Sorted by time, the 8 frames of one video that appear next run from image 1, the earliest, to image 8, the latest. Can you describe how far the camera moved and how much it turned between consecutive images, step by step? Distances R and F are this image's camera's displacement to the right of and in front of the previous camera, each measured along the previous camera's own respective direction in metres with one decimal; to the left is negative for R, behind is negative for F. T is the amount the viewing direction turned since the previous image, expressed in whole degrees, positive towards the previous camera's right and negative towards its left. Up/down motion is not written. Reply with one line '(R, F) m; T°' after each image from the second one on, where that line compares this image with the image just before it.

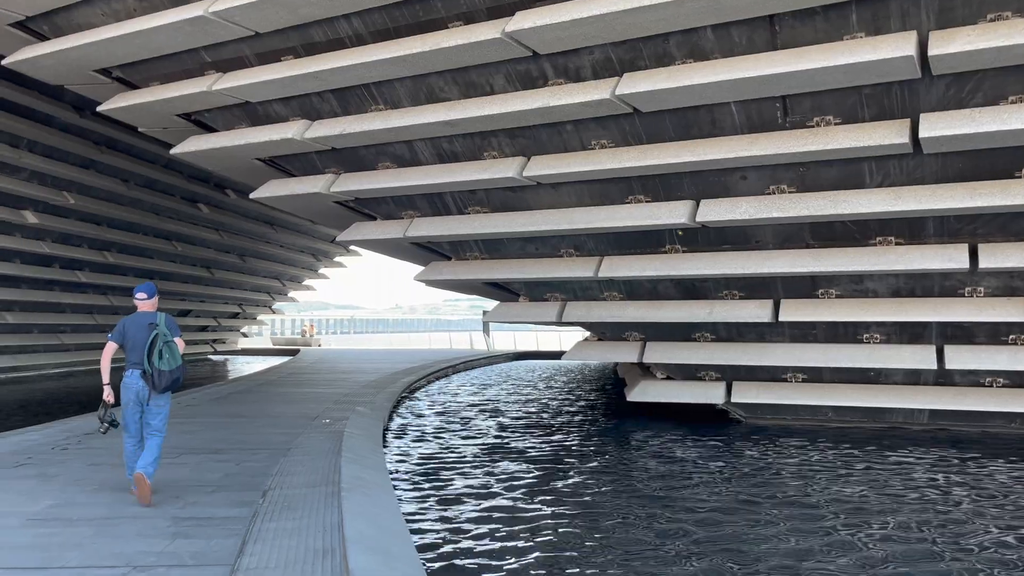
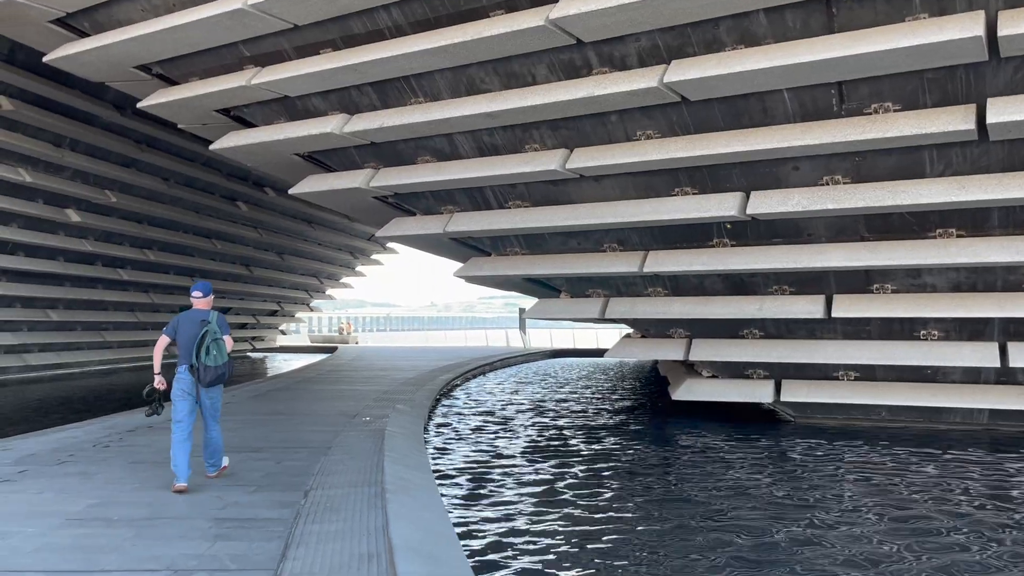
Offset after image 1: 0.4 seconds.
(-0.1, +0.2) m; -2°
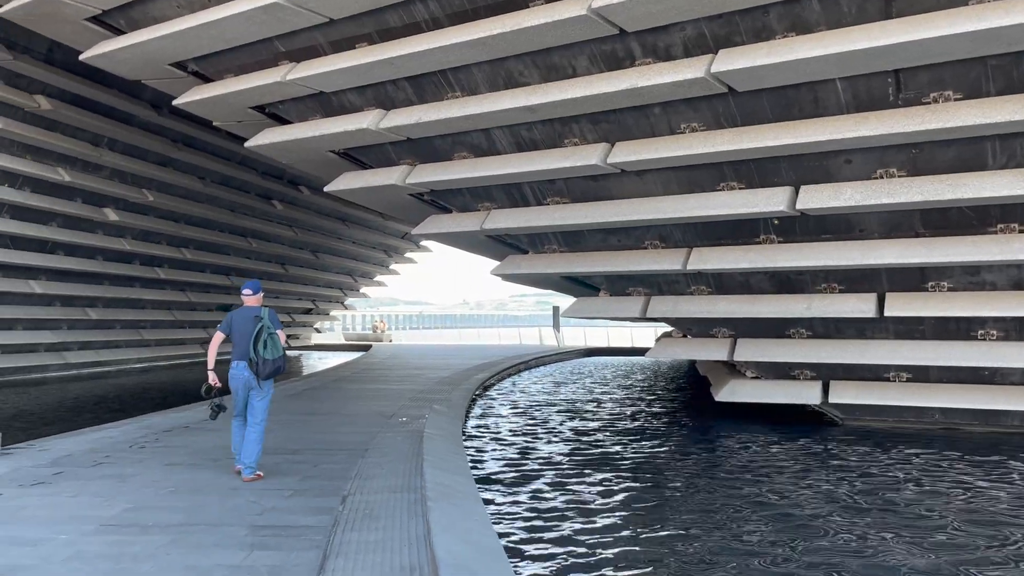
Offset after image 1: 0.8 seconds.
(-0.1, +0.2) m; -2°
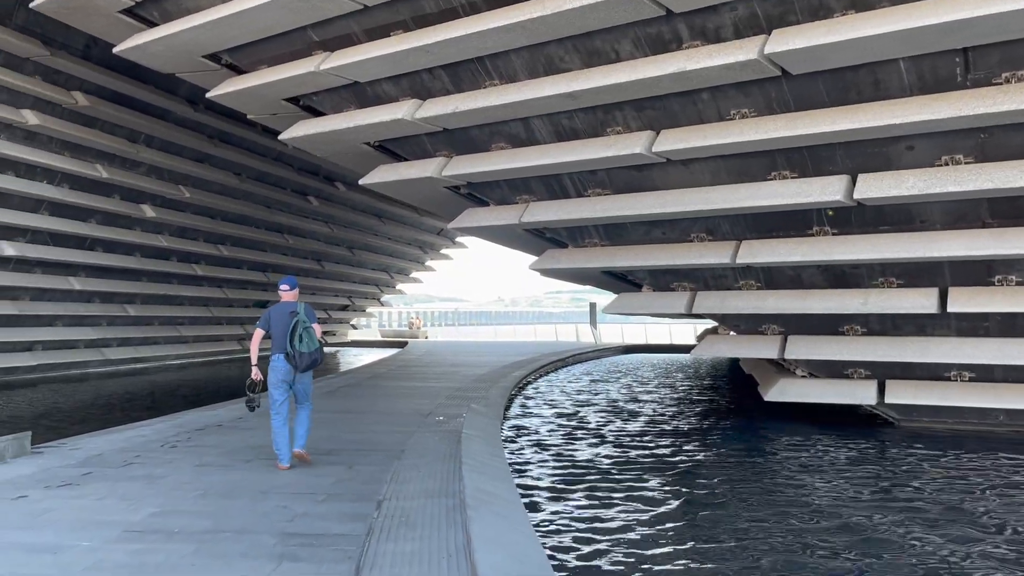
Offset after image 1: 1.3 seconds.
(0.0, +0.3) m; -2°
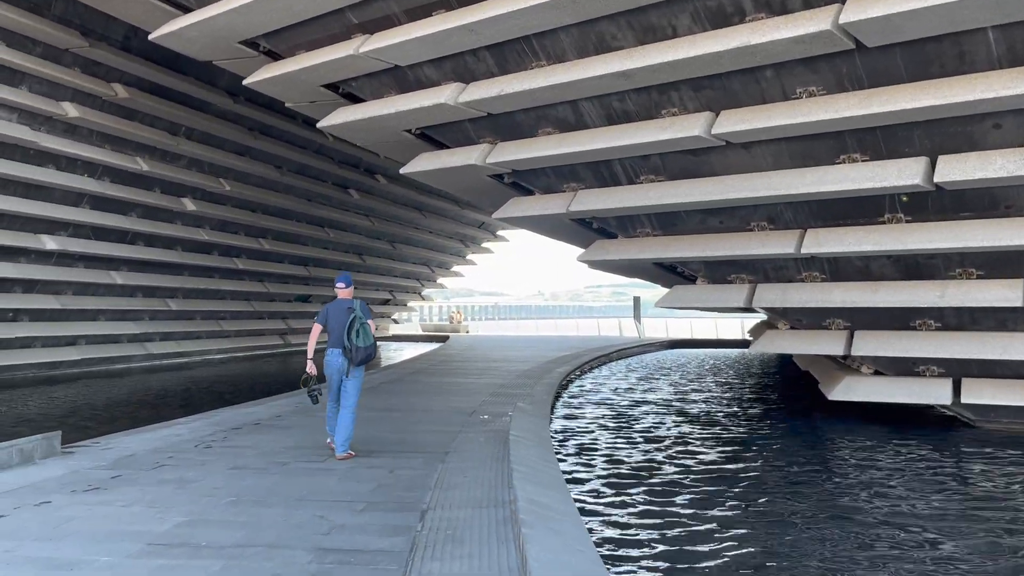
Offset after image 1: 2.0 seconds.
(-0.1, +0.4) m; -3°
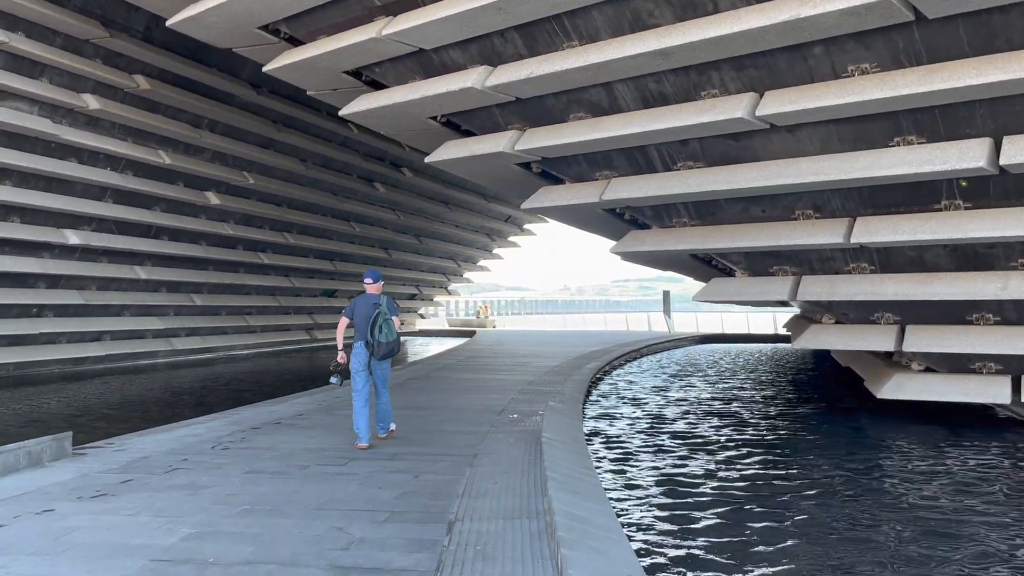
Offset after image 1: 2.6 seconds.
(0.0, +0.4) m; -2°
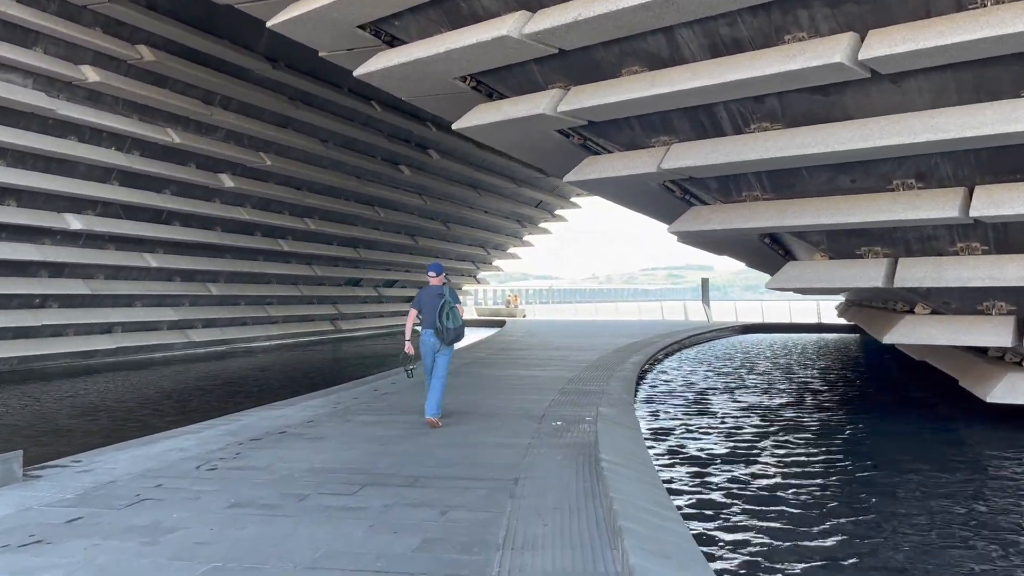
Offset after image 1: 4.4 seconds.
(-0.1, +1.1) m; -2°
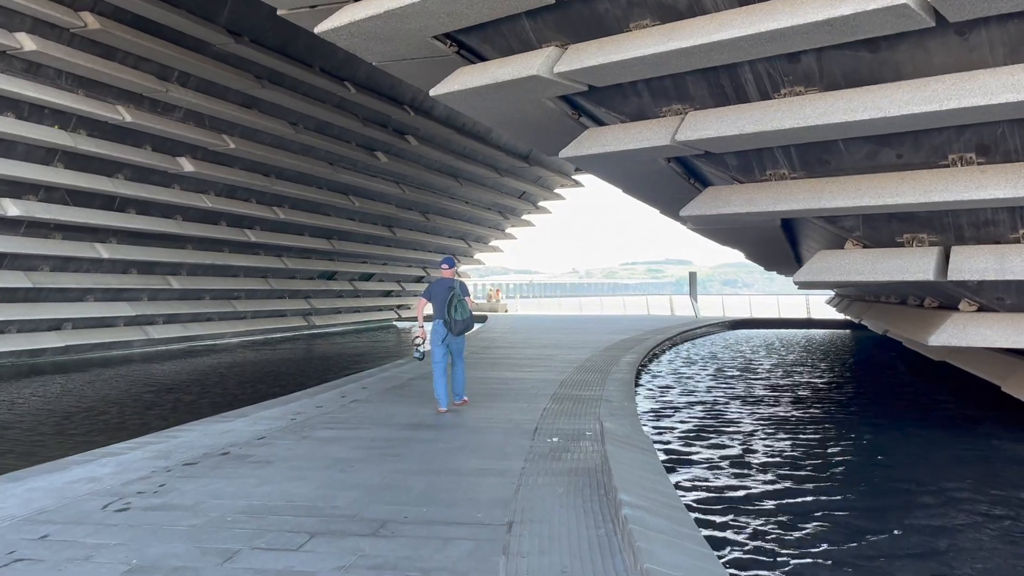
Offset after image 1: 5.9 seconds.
(-0.1, +1.0) m; +1°
